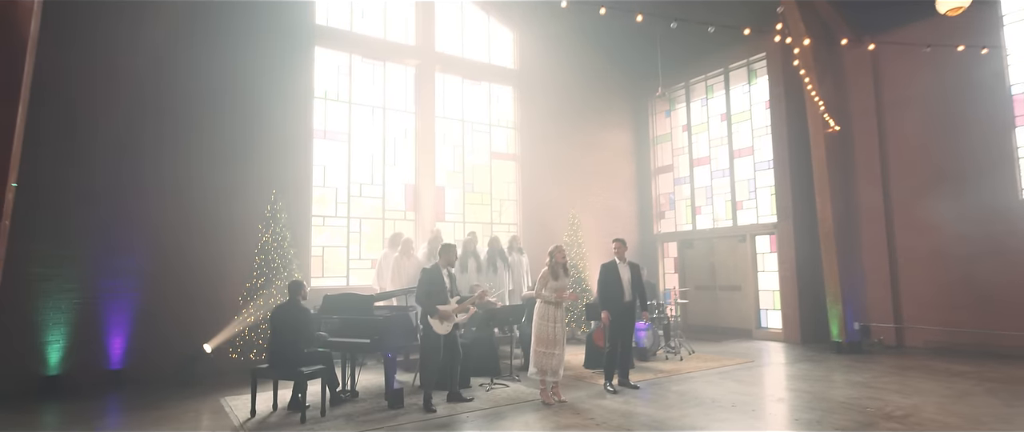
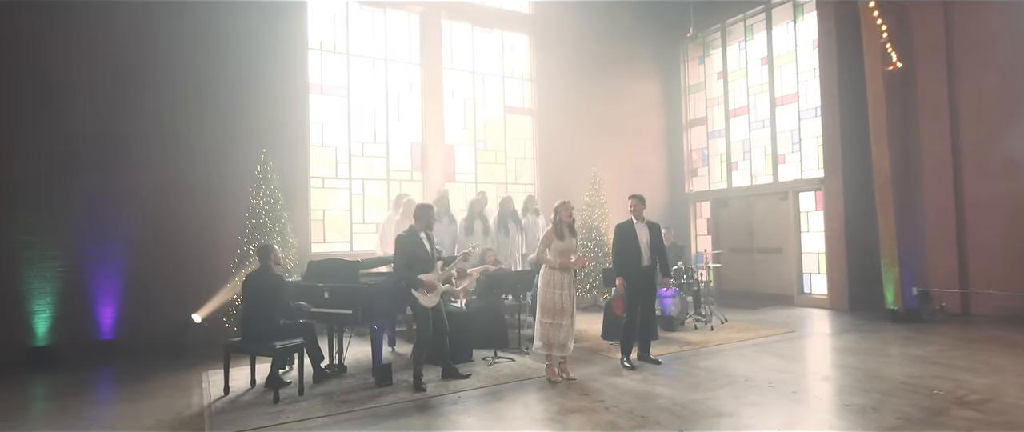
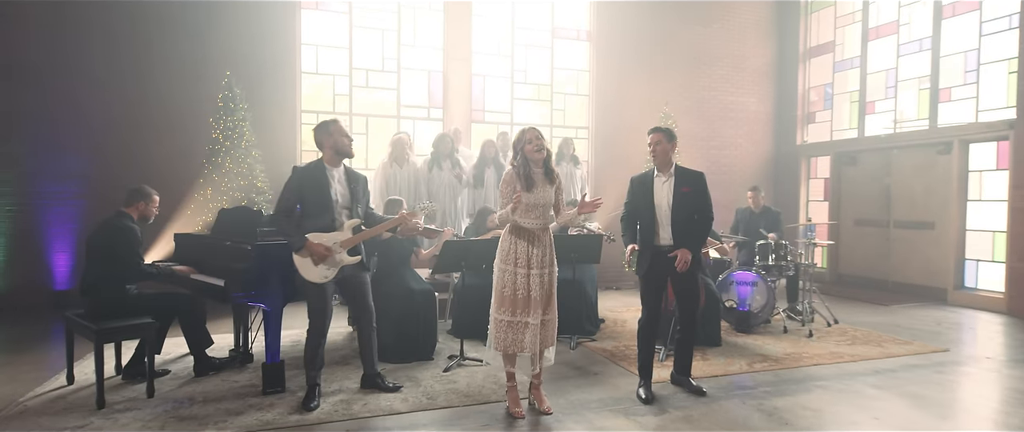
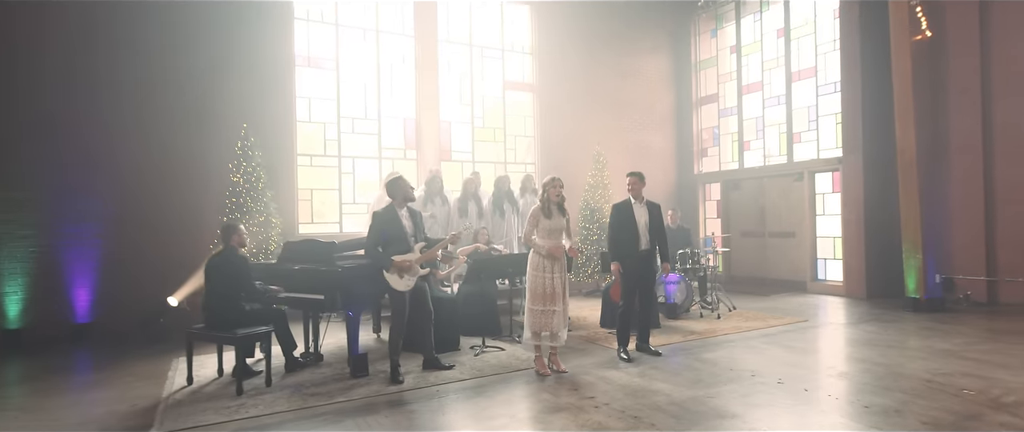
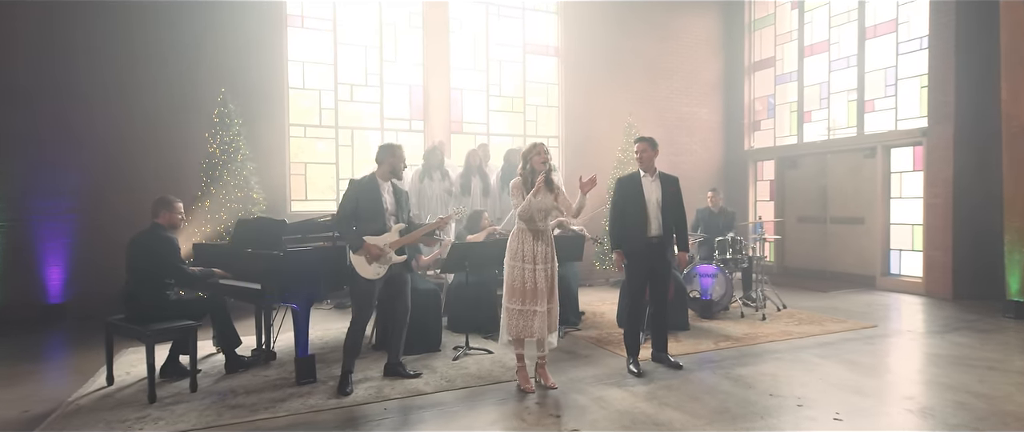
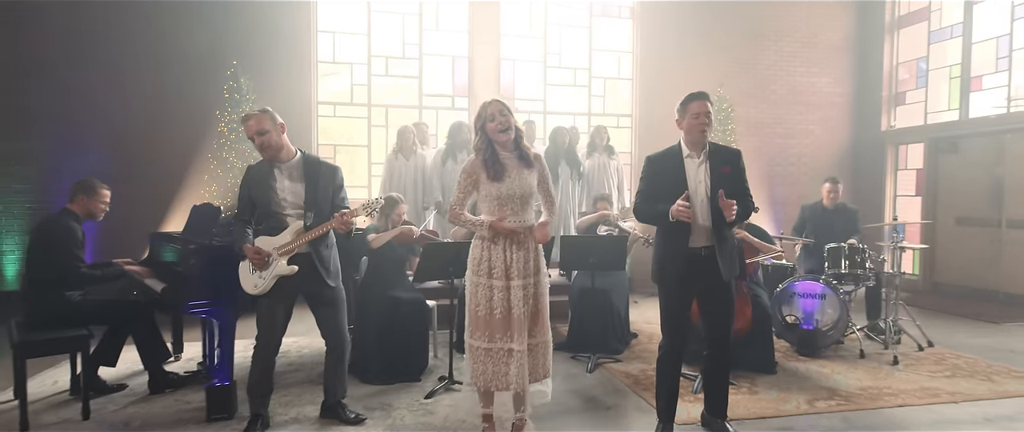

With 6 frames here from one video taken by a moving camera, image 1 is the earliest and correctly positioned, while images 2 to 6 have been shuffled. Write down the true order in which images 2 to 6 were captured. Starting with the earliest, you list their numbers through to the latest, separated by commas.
2, 4, 5, 3, 6
